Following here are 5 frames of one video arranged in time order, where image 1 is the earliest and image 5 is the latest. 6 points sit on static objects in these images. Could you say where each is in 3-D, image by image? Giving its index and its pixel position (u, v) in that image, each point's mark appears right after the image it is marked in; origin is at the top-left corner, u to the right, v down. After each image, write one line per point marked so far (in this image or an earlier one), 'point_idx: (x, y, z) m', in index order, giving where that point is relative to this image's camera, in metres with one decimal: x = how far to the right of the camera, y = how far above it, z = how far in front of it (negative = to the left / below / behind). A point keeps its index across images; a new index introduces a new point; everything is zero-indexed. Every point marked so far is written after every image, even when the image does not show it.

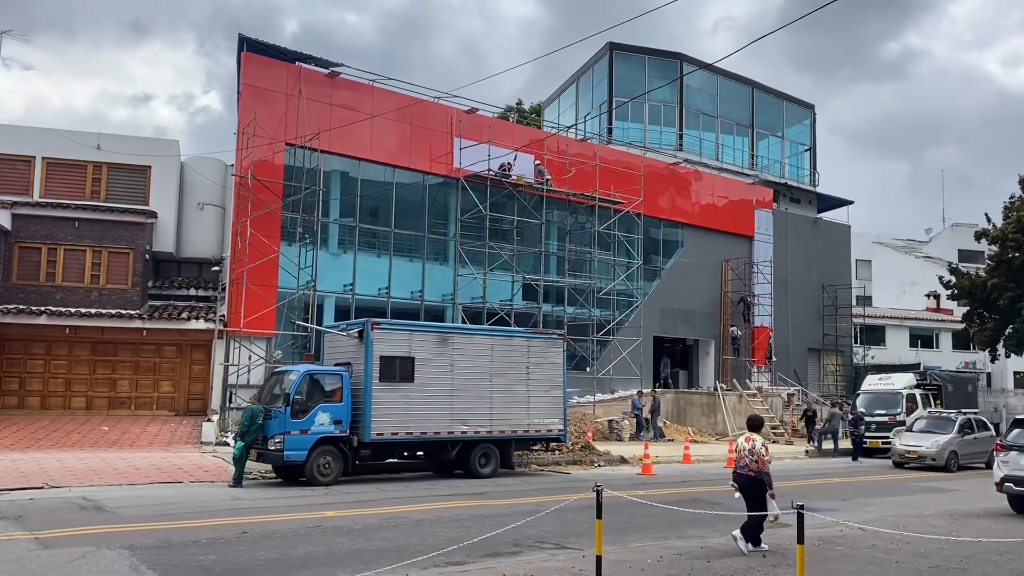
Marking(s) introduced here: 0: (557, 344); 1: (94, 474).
0: (+0.9, -1.1, +17.7) m
1: (-7.3, -3.2, +15.0) m
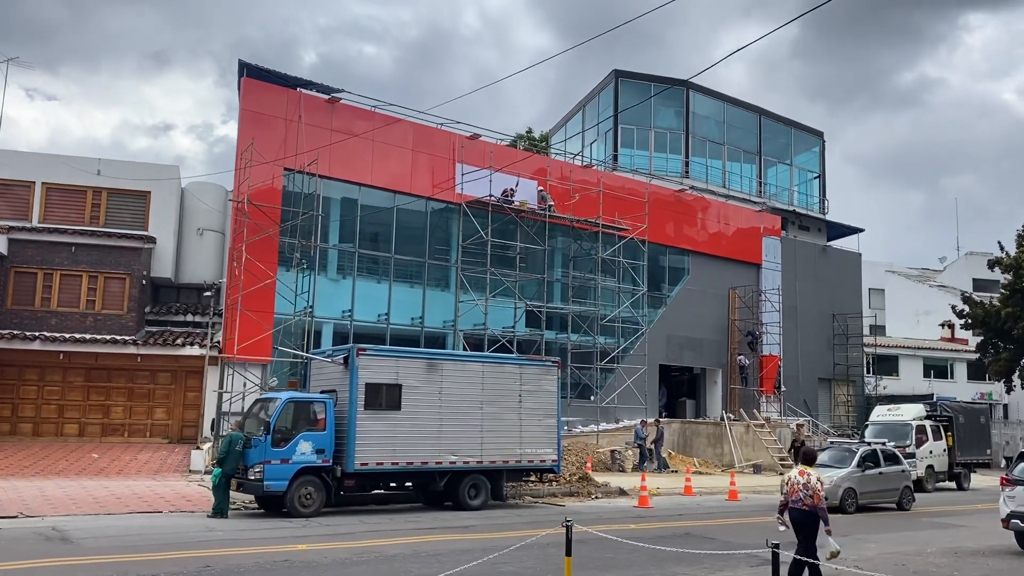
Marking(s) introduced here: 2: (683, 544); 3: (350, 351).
0: (+0.8, -1.7, +17.3) m
1: (-7.5, -3.7, +14.6) m
2: (+2.4, -3.7, +12.5) m
3: (-2.8, -1.1, +14.9) m
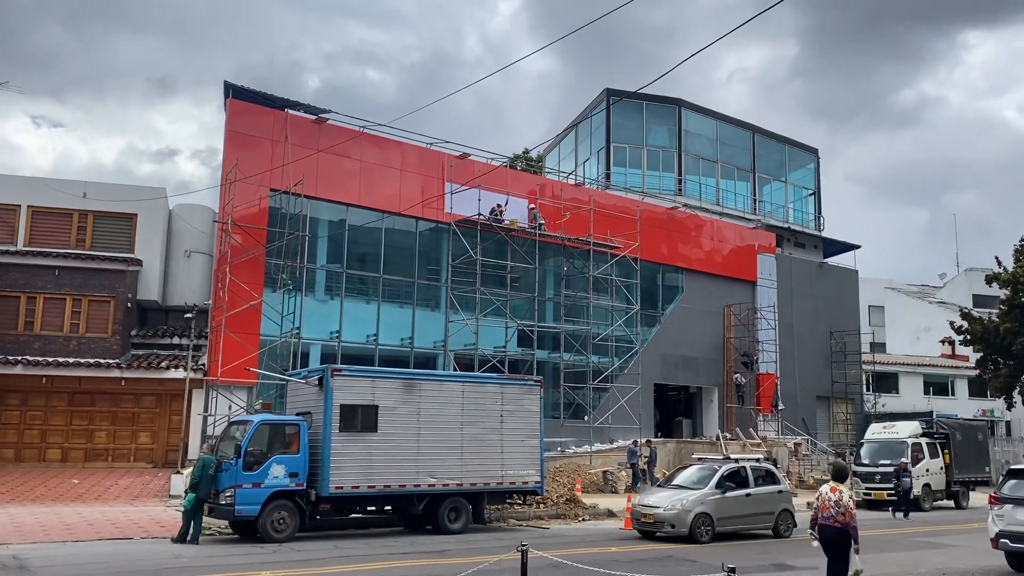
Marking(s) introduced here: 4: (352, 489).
0: (+0.4, -2.0, +17.0) m
1: (-7.8, -4.0, +14.4) m
2: (+2.1, -3.9, +12.1) m
3: (-3.2, -1.4, +14.7) m
4: (-2.7, -3.4, +14.4) m
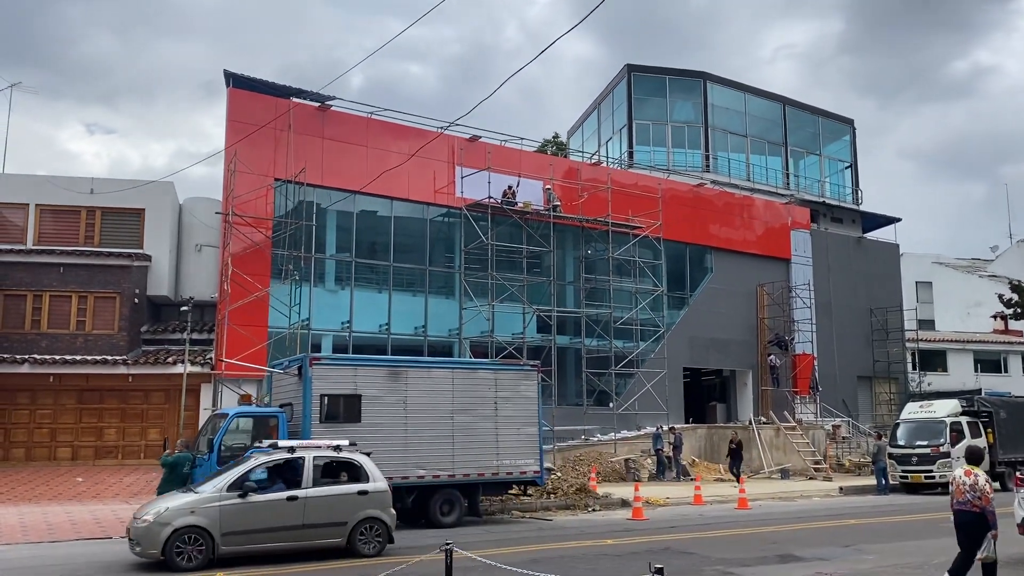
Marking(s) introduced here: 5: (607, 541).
0: (+0.3, -1.7, +16.2) m
1: (-8.0, -3.9, +14.0) m
2: (+1.8, -3.6, +11.2) m
3: (-3.4, -1.2, +14.0) m
4: (-2.8, -3.1, +13.8) m
5: (+1.5, -3.8, +13.0) m
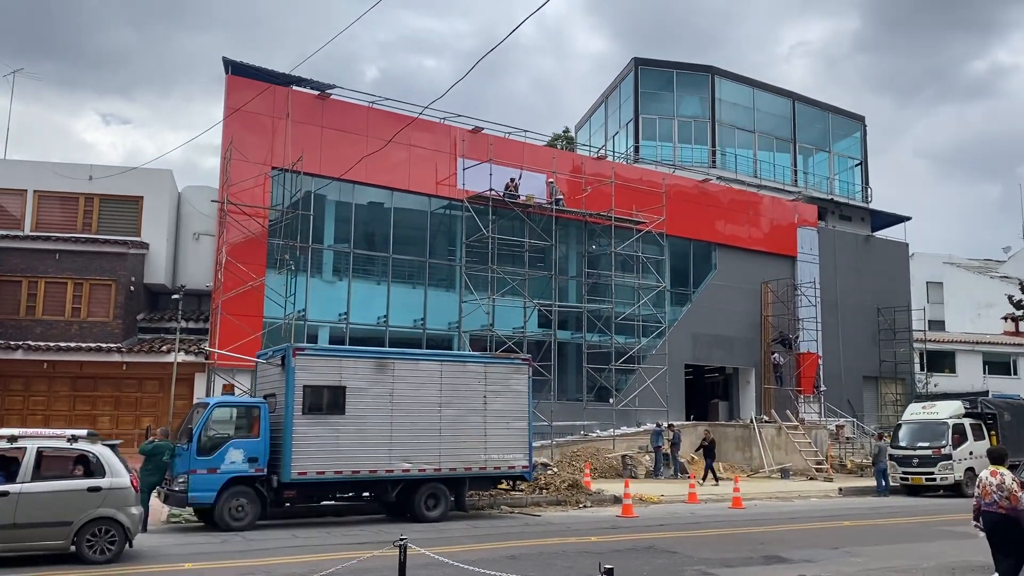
0: (+0.2, -1.5, +16.0) m
1: (-8.2, -3.7, +13.9) m
2: (+1.5, -3.5, +11.0) m
3: (-3.6, -1.0, +13.8) m
4: (-3.1, -3.0, +13.6) m
5: (+1.2, -3.7, +12.8) m
